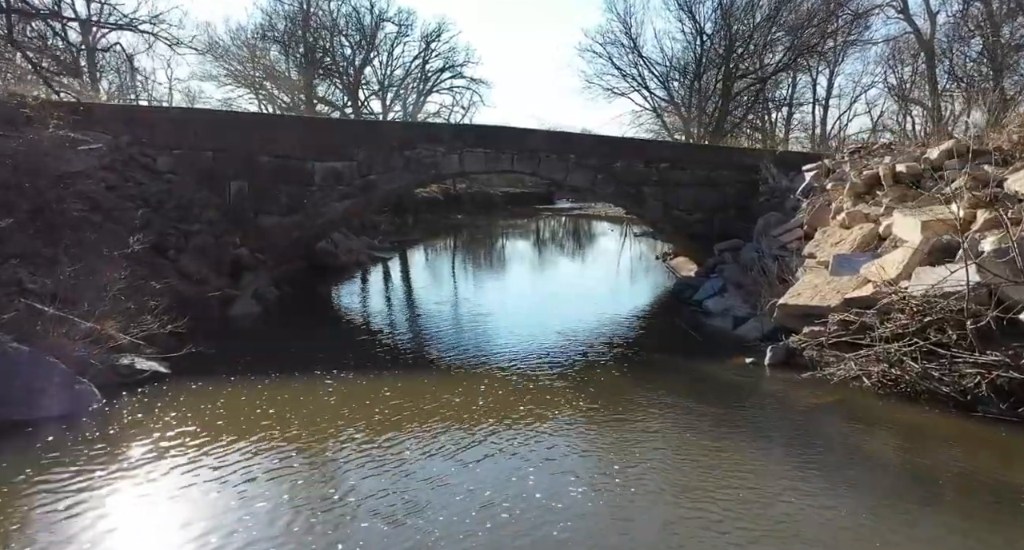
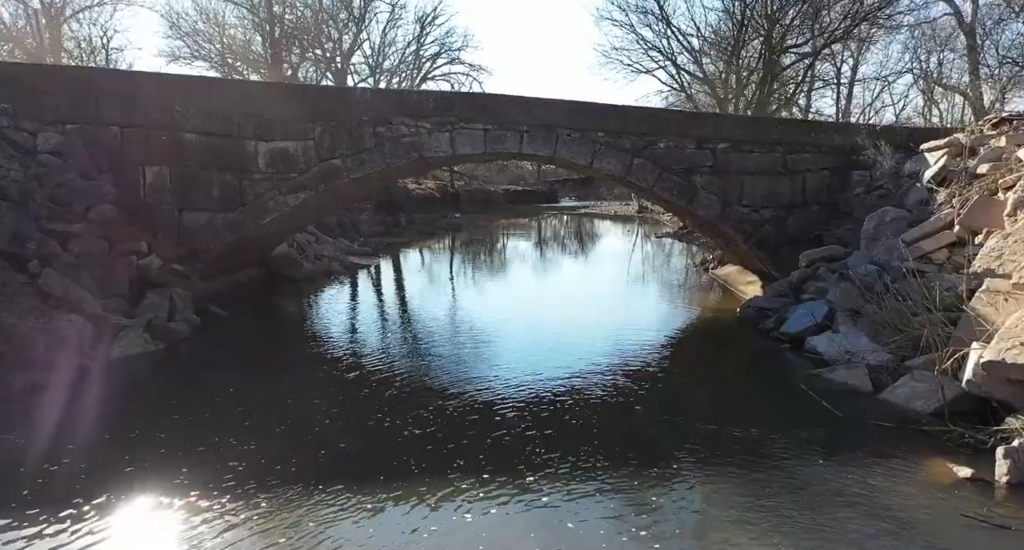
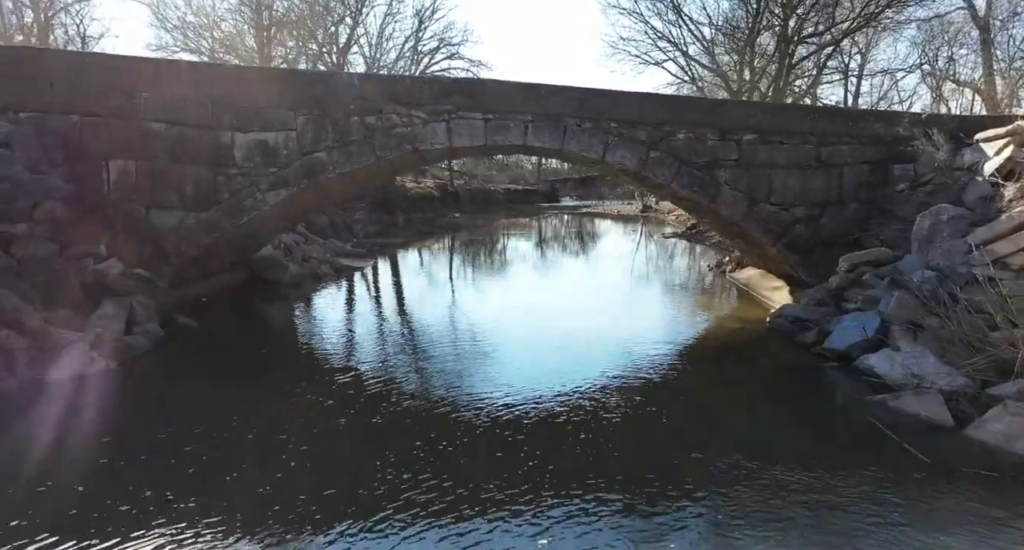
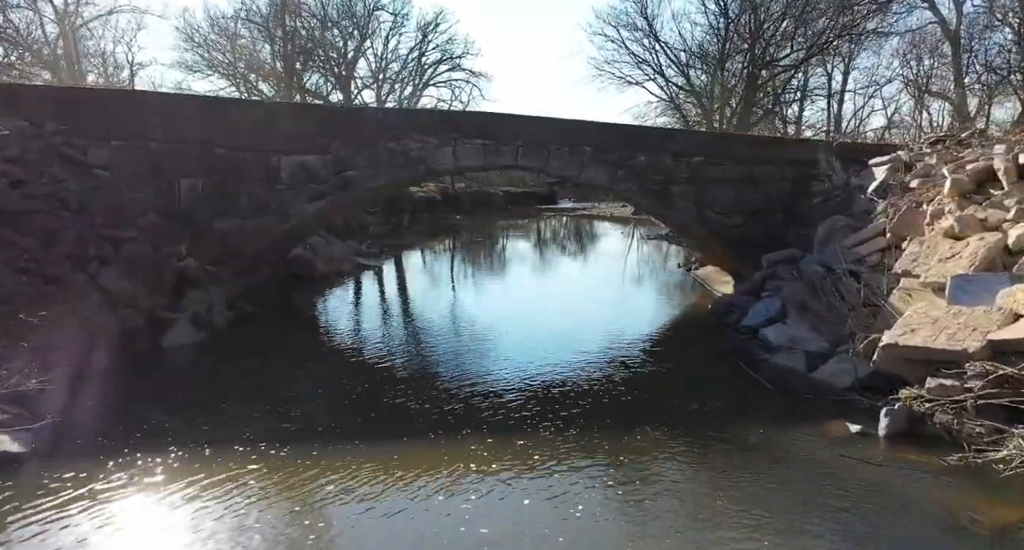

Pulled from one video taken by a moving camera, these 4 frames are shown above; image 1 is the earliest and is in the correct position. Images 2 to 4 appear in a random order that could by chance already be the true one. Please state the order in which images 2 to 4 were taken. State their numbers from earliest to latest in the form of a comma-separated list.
4, 2, 3
